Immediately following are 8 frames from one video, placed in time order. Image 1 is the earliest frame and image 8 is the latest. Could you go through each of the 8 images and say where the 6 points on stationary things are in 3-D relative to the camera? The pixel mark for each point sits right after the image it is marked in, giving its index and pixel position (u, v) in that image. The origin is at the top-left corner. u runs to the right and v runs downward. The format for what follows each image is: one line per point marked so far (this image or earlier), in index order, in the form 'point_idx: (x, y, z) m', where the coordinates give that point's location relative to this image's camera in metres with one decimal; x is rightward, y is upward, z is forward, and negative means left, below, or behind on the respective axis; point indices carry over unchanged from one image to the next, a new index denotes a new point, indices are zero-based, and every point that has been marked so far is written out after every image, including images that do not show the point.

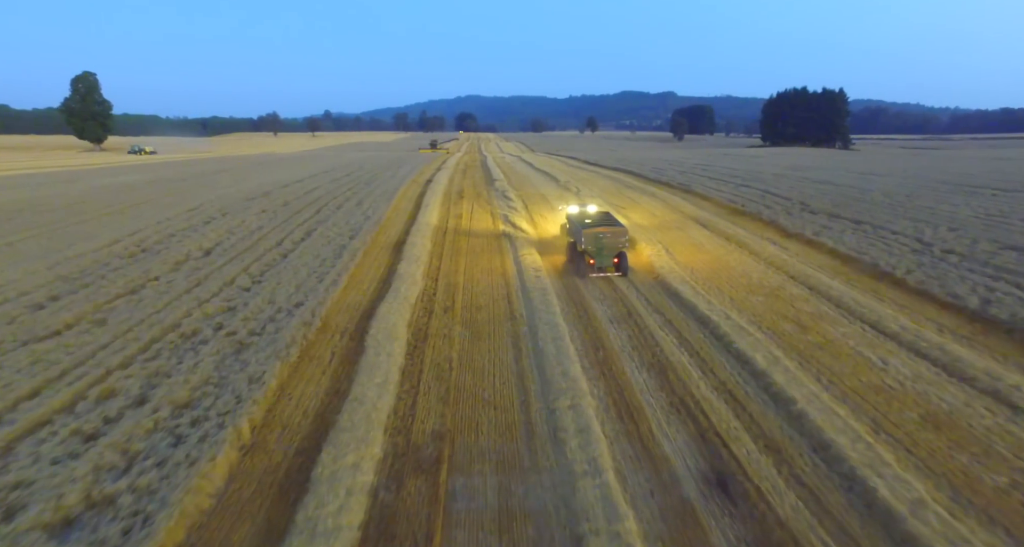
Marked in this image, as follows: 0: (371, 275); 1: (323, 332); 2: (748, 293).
0: (-3.2, -0.1, +13.1) m
1: (-3.3, -1.0, +10.0) m
2: (+4.8, -0.5, +11.7) m
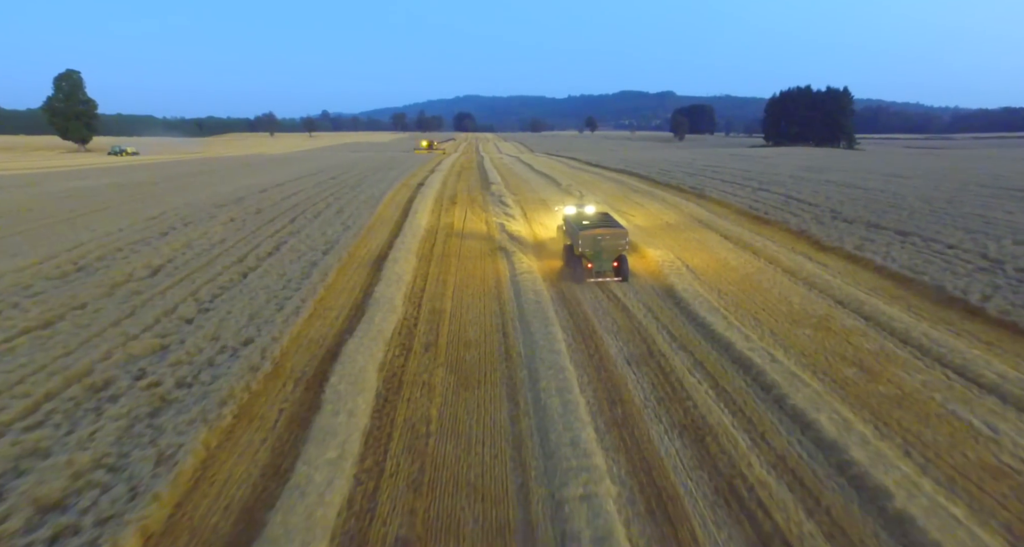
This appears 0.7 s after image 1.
0: (-3.3, -0.5, +11.2) m
1: (-3.4, -1.5, +8.0) m
2: (+4.8, -0.9, +9.8) m
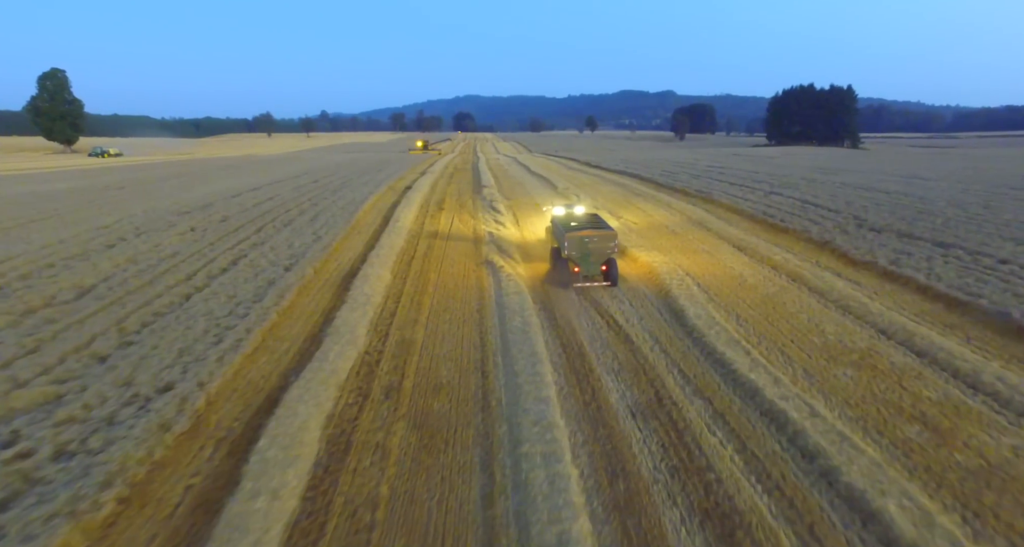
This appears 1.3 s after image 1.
0: (-3.6, -0.9, +9.5) m
1: (-3.6, -1.9, +6.4) m
2: (+4.5, -1.3, +8.1) m
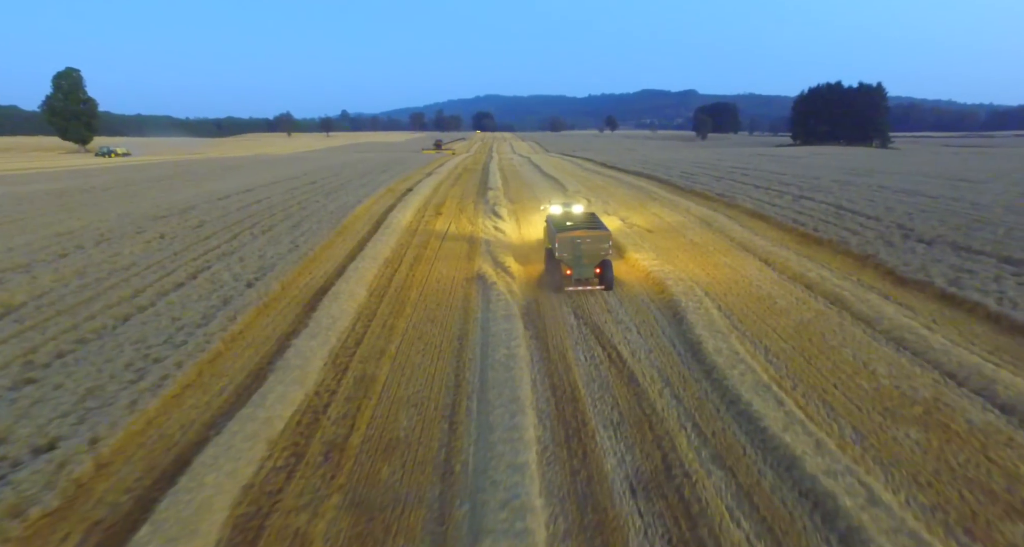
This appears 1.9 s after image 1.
0: (-3.8, -1.3, +8.1) m
1: (-4.0, -2.2, +4.9) m
2: (+4.2, -1.7, +6.4) m
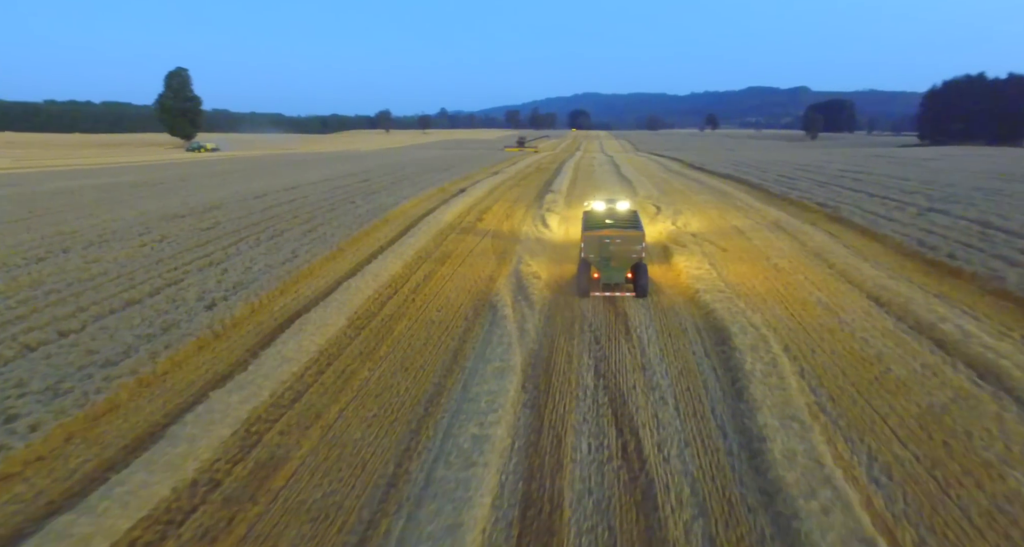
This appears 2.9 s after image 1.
0: (-4.2, -1.6, +6.2) m
1: (-4.8, -2.6, +3.1) m
2: (+3.5, -2.3, +3.3) m
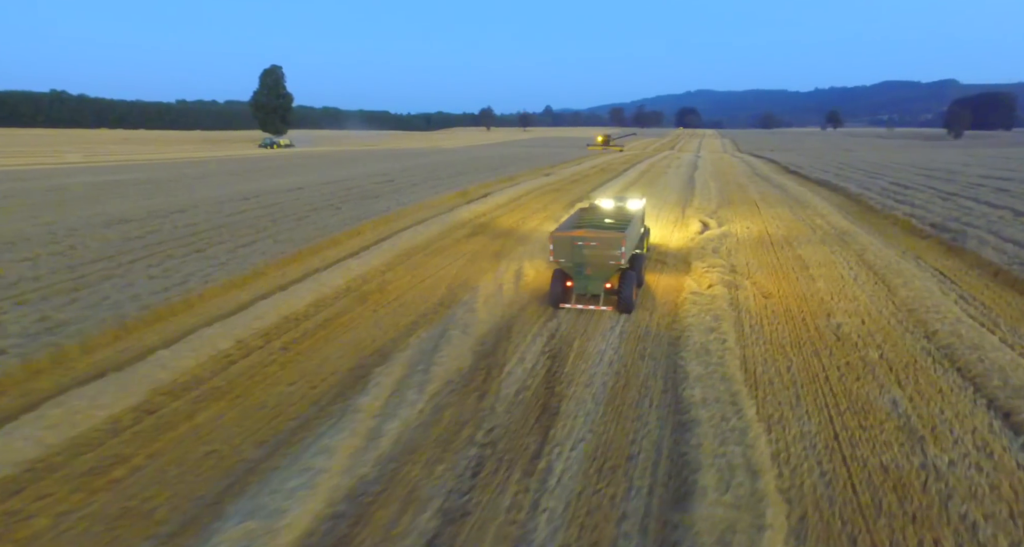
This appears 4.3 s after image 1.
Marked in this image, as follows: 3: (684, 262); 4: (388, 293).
0: (-6.1, -2.2, +3.7) m
1: (-7.4, -3.1, +0.7) m
2: (+0.9, -3.2, -0.4) m
3: (+3.8, +0.3, +12.5) m
4: (-2.2, -0.4, +9.8) m
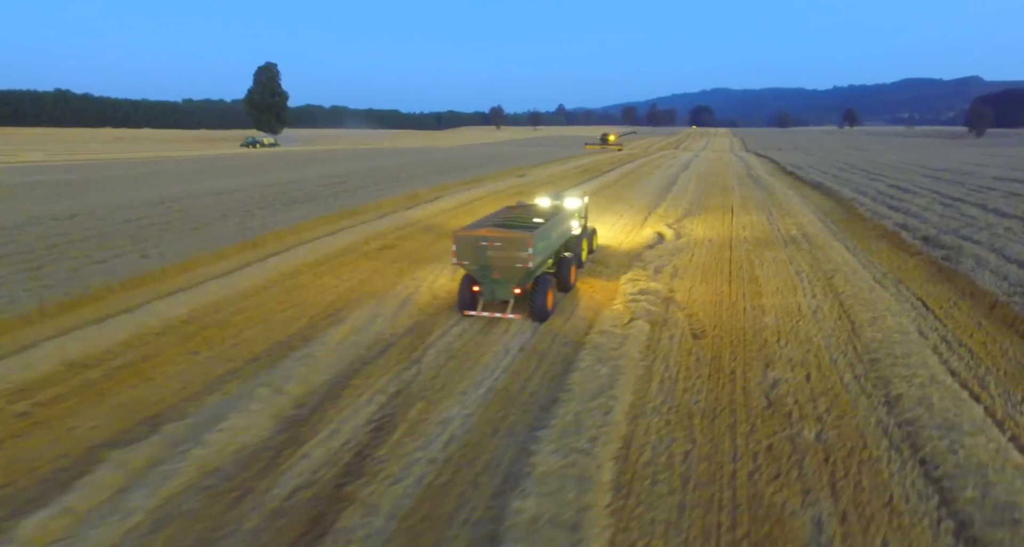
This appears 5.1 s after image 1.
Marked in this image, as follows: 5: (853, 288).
0: (-8.1, -2.6, +1.9) m
1: (-9.4, -3.5, -1.0) m
2: (-1.1, -3.7, -2.3) m
3: (+2.0, -0.2, +10.5) m
4: (-4.0, -0.8, +8.0) m
5: (+5.5, -0.3, +9.1) m
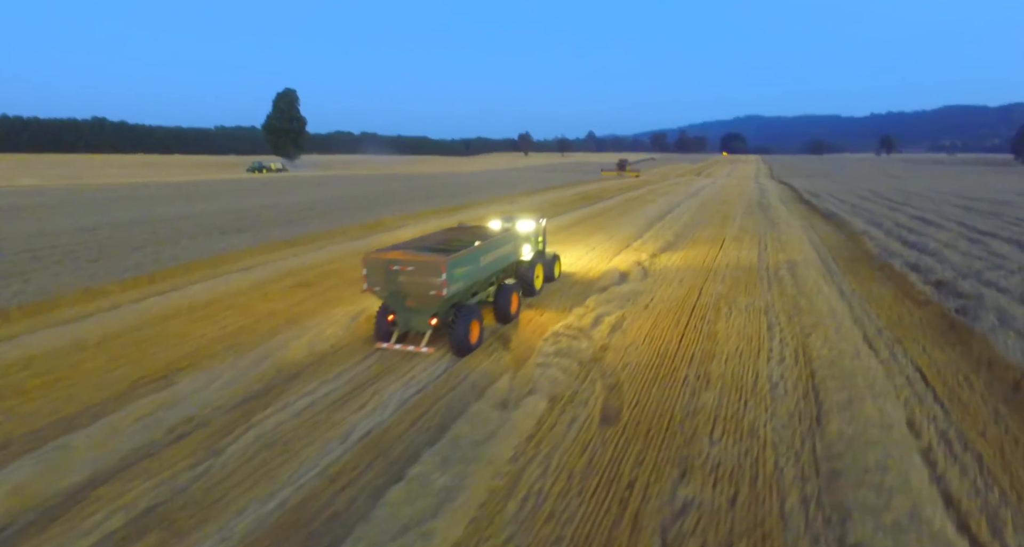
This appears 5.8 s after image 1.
0: (-9.9, -2.8, +0.4) m
1: (-11.3, -3.6, -2.5) m
2: (-3.1, -3.8, -4.2) m
3: (+0.6, -0.9, +8.6) m
4: (-5.5, -1.4, +6.3) m
5: (+4.1, -1.0, +7.1) m
